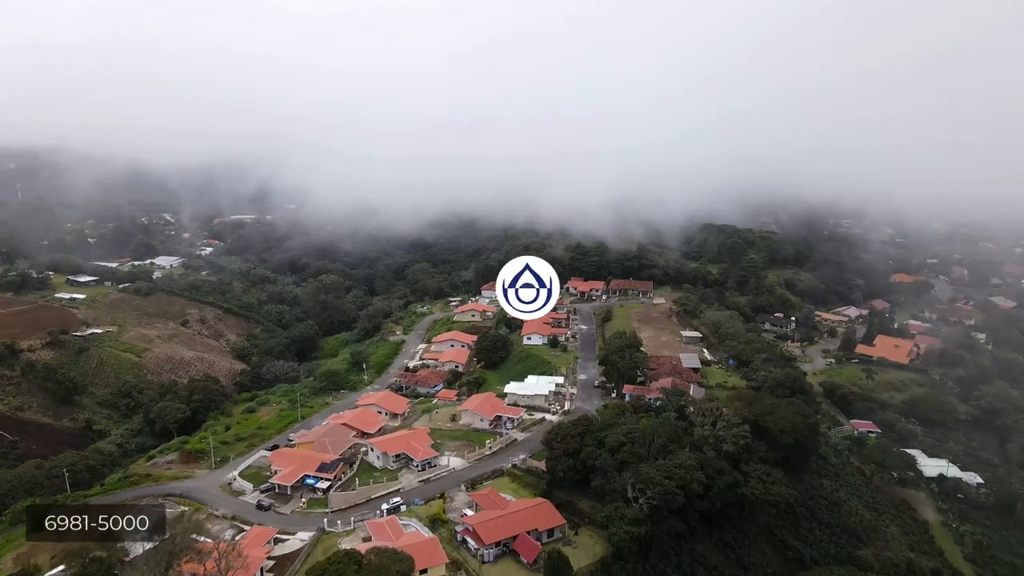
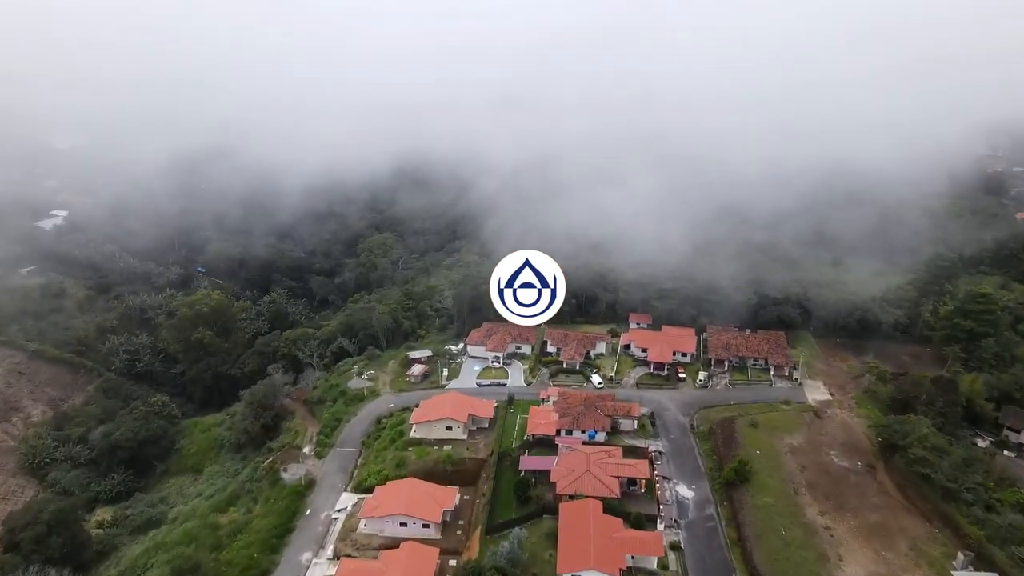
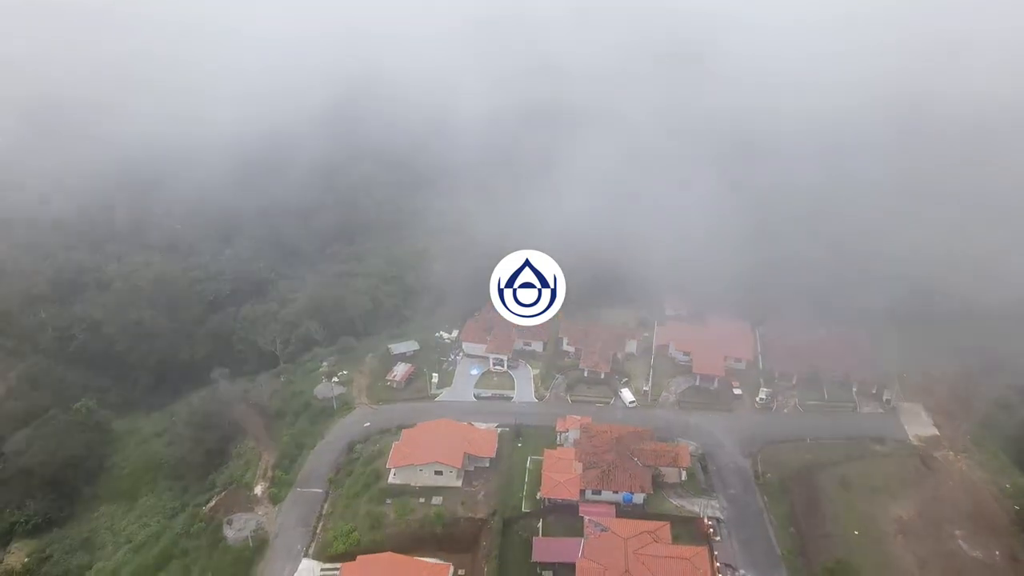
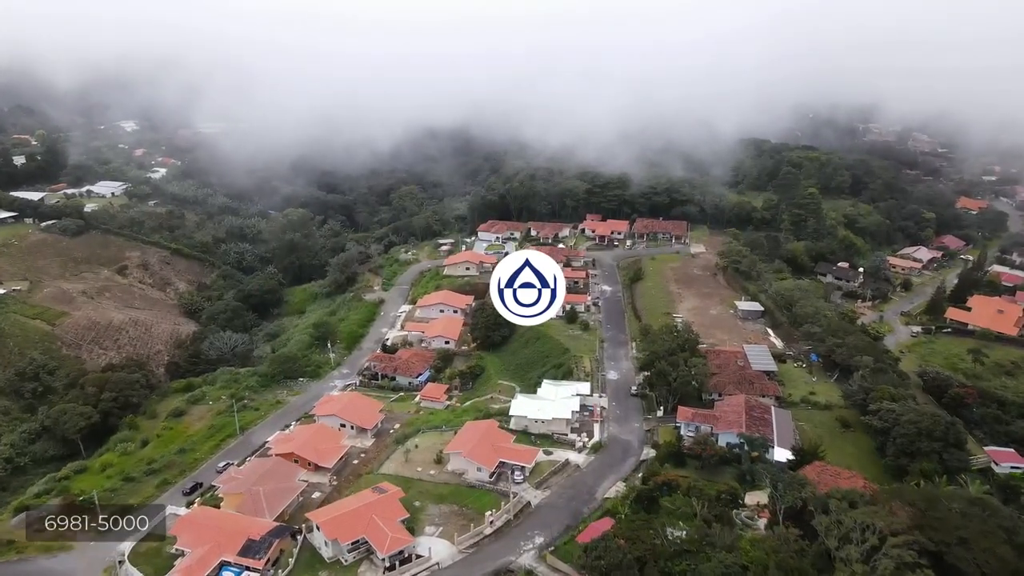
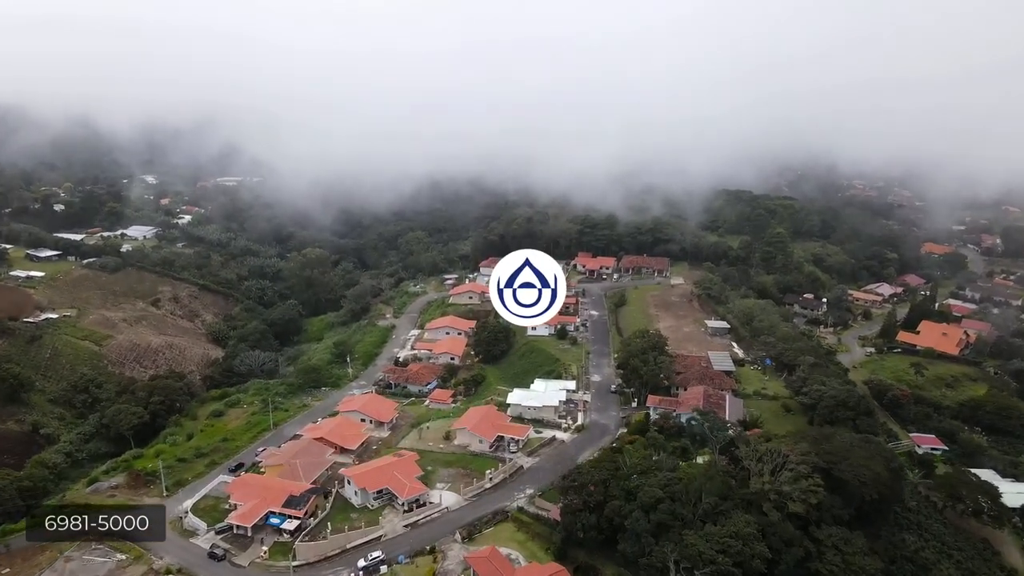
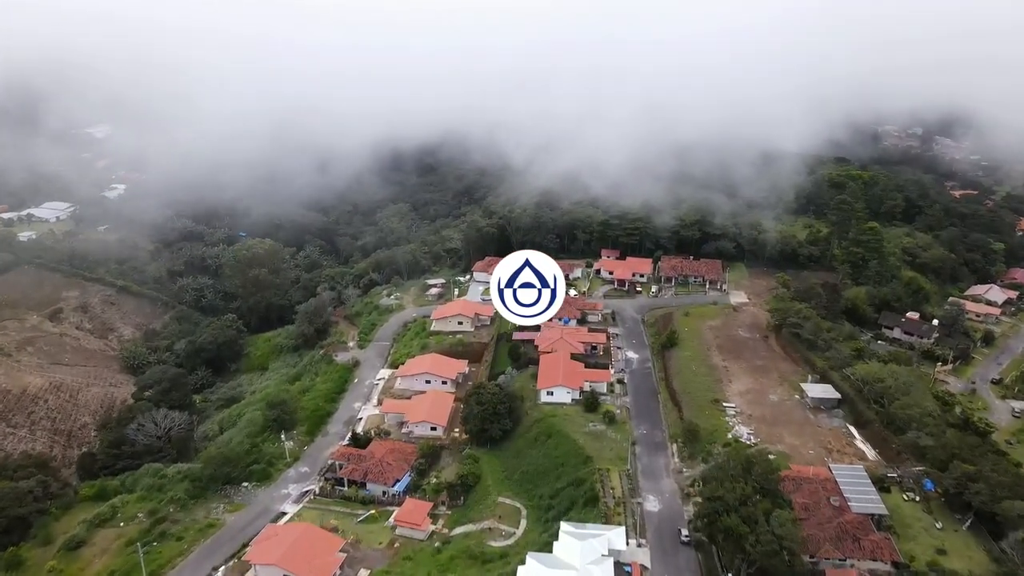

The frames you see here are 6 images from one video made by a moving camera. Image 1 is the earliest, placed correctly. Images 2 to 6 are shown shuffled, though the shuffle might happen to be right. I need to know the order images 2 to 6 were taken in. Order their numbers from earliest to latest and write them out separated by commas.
5, 4, 6, 2, 3
